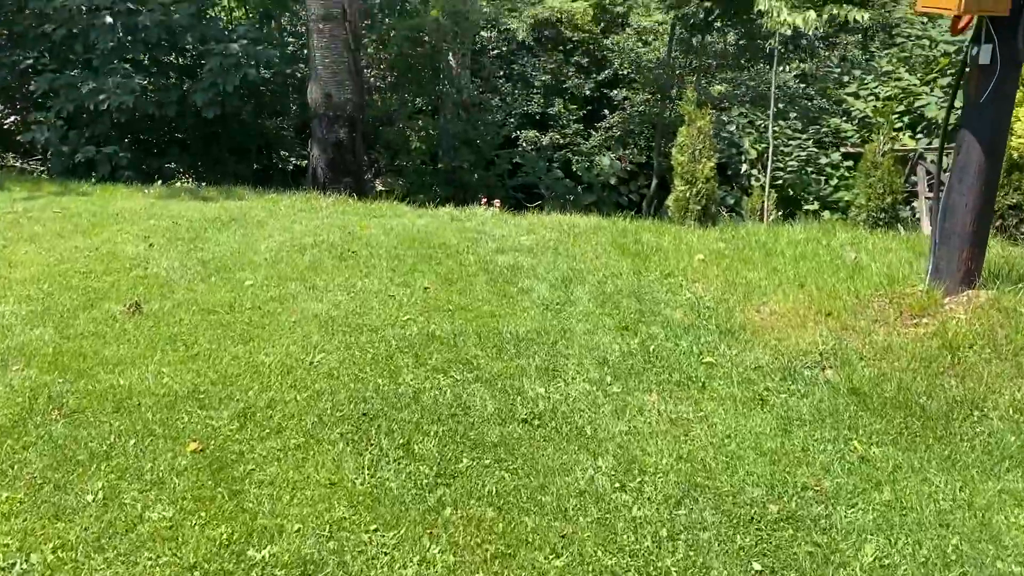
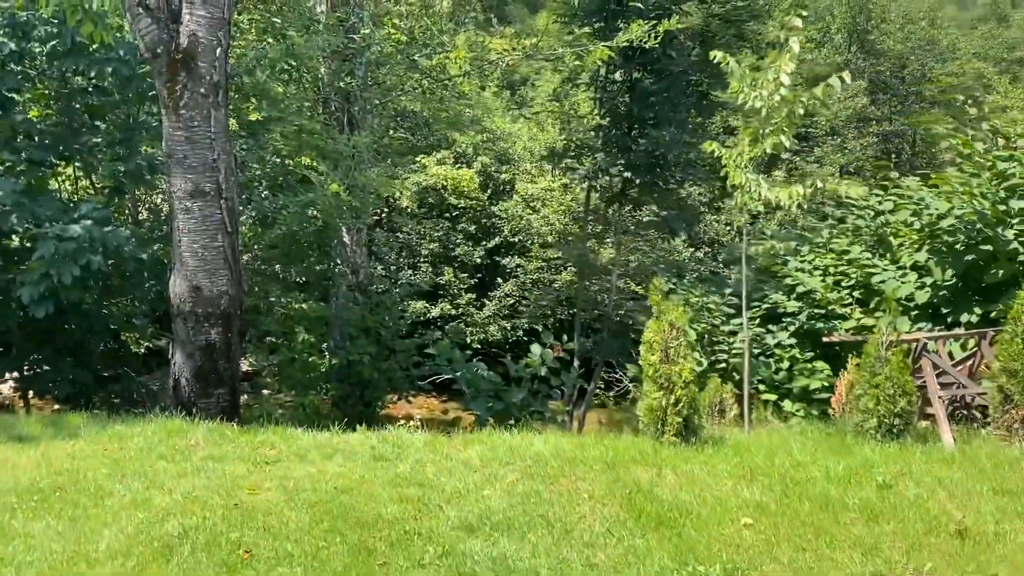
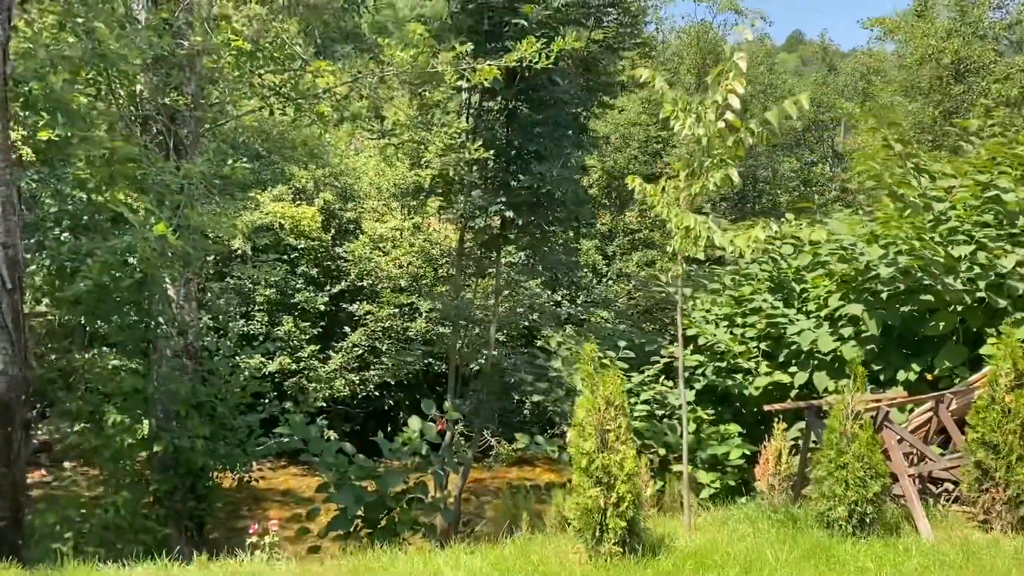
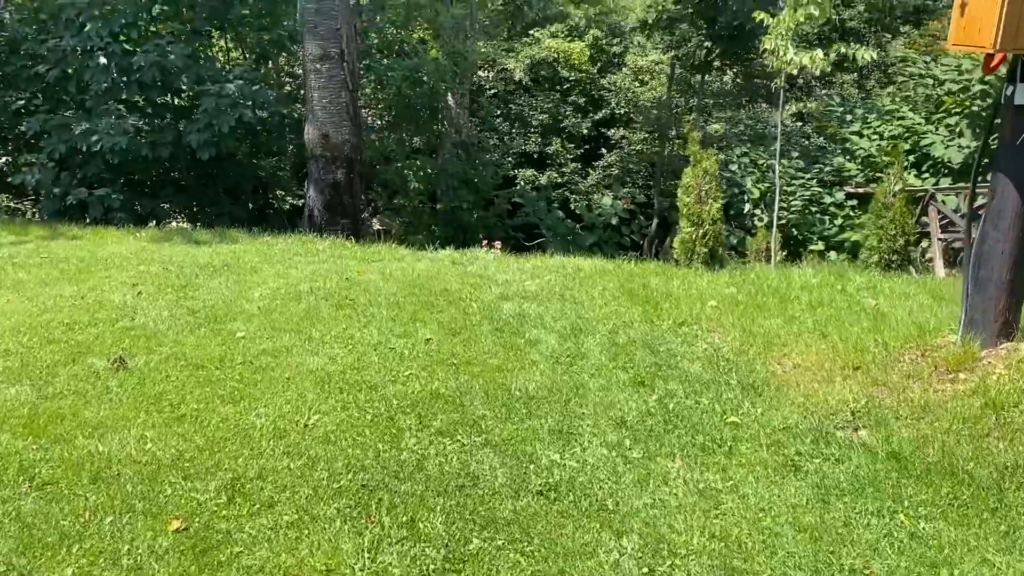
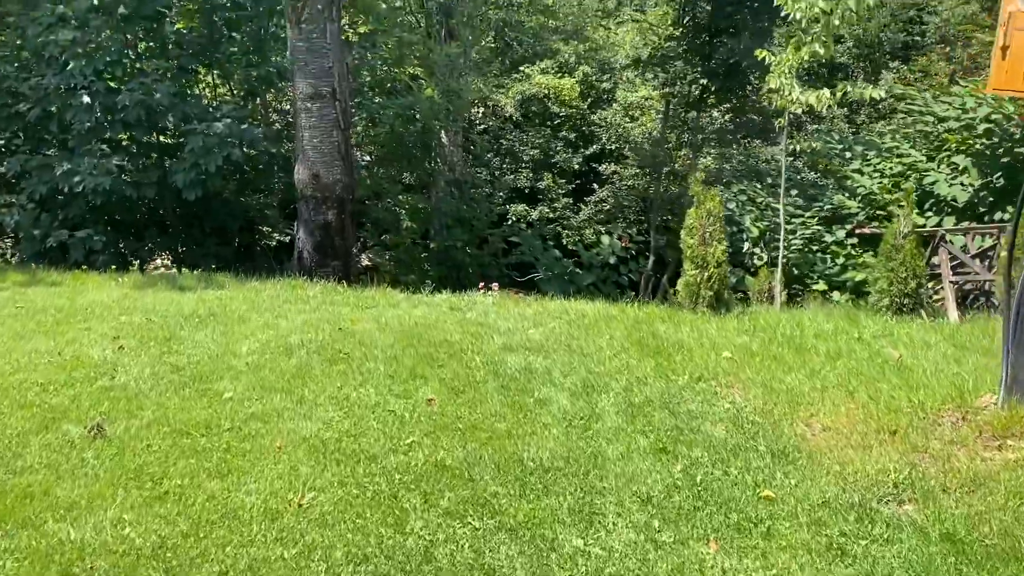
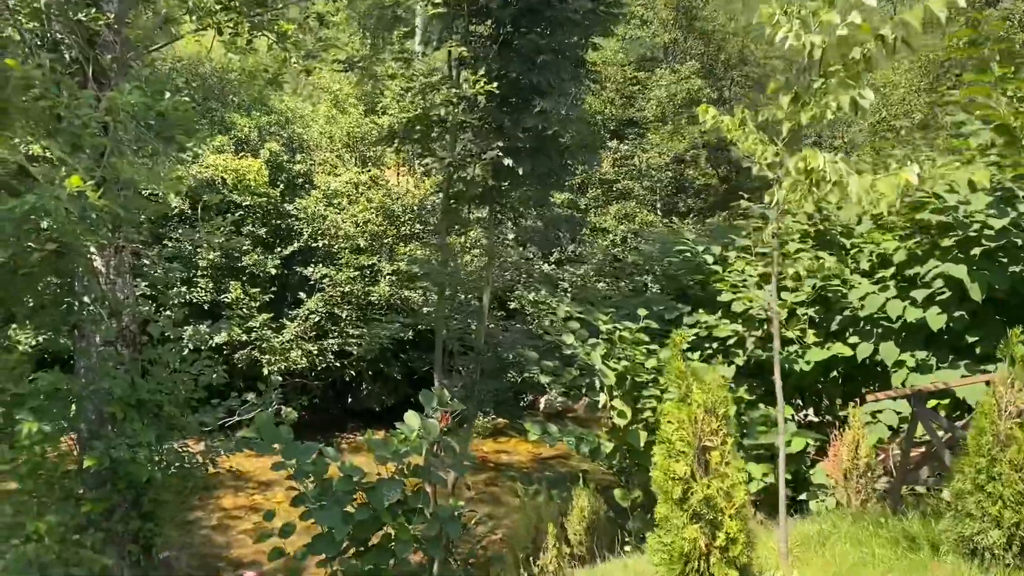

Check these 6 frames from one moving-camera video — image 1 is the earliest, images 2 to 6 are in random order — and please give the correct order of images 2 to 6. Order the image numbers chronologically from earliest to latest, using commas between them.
4, 5, 2, 3, 6
